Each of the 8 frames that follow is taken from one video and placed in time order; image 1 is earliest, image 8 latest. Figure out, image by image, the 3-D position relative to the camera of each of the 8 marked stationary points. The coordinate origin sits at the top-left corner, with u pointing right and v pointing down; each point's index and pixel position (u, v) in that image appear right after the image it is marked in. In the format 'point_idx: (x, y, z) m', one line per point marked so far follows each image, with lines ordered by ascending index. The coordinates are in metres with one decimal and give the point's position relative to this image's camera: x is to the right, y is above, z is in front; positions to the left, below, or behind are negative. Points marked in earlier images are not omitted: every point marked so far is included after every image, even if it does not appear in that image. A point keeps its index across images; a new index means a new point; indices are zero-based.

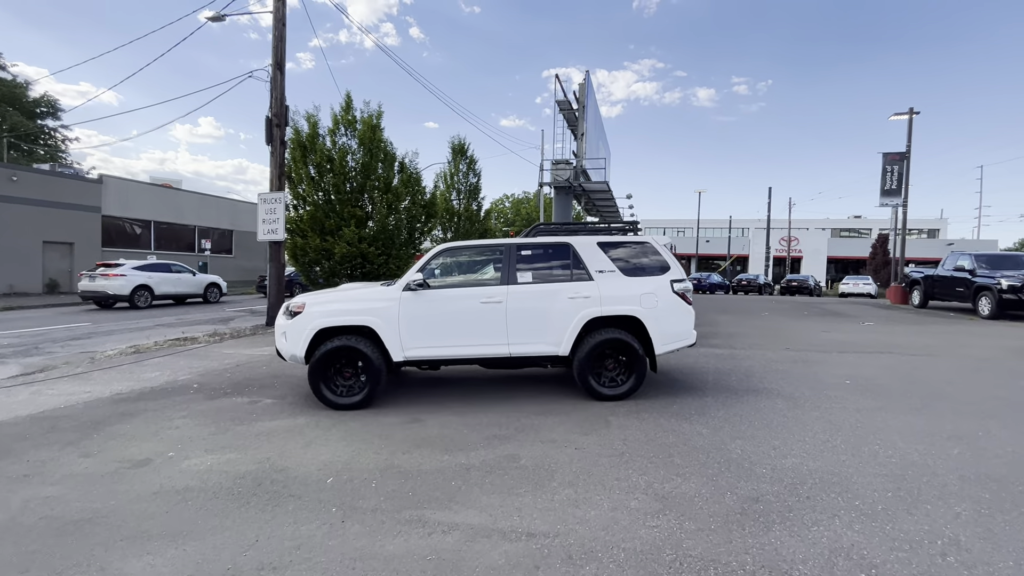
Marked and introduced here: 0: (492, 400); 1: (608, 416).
0: (-0.2, -1.5, +6.2) m
1: (+1.1, -1.5, +5.6) m
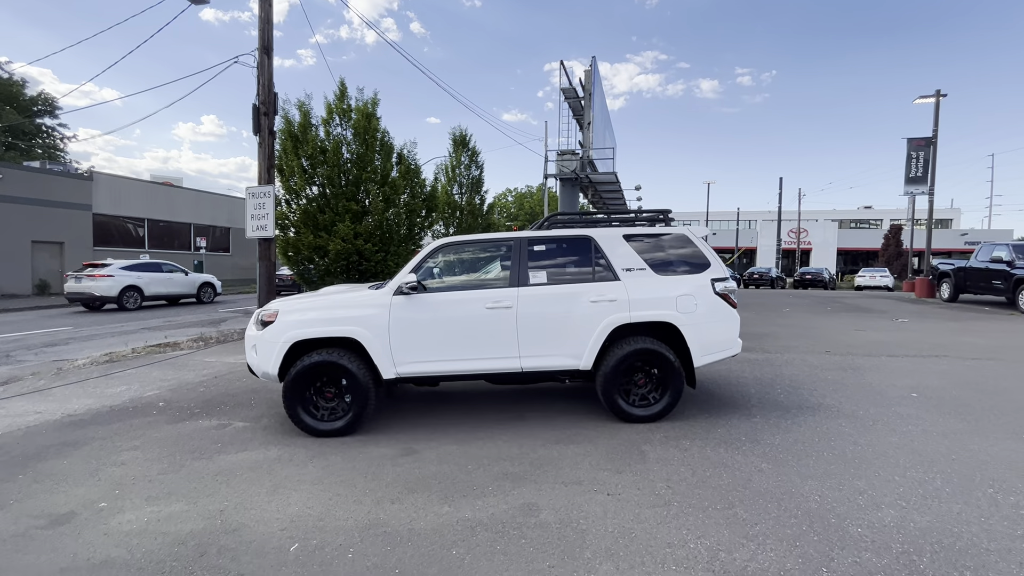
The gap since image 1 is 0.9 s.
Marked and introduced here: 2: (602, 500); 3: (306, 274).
0: (-0.1, -1.5, +5.3) m
1: (+1.2, -1.5, +4.6) m
2: (+0.7, -1.6, +3.7) m
3: (-6.4, +0.4, +14.8) m
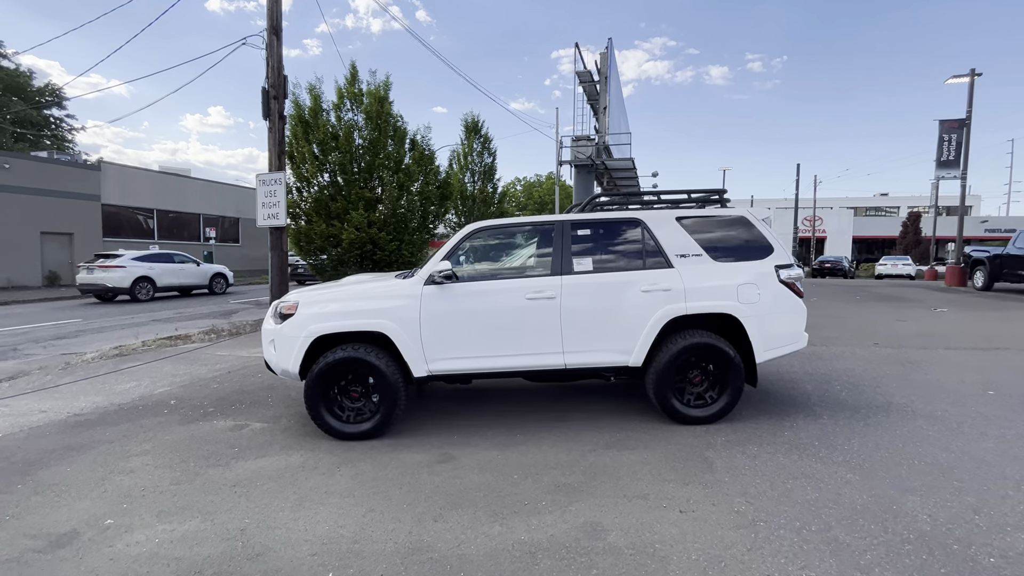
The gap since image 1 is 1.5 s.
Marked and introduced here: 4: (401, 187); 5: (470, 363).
0: (+0.3, -1.4, +4.8) m
1: (+1.7, -1.4, +4.2) m
2: (+1.1, -1.5, +3.2) m
3: (-5.8, +0.7, +14.4) m
4: (-3.4, +3.1, +14.6) m
5: (-0.4, -0.7, +4.6) m
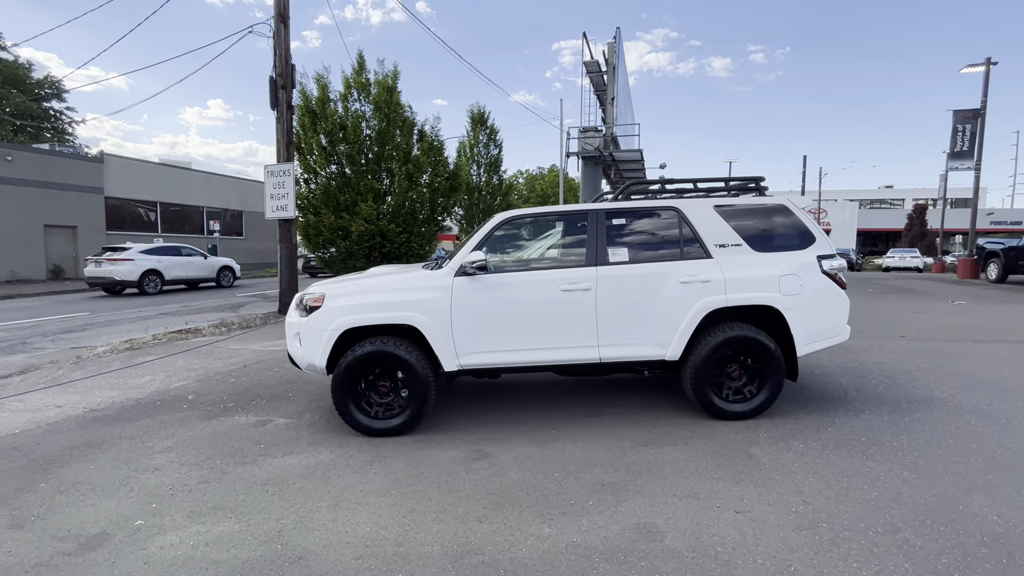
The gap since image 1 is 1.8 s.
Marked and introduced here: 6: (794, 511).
0: (+0.6, -1.3, +4.7) m
1: (+2.0, -1.3, +4.0) m
2: (+1.4, -1.5, +3.0) m
3: (-5.5, +0.9, +14.3) m
4: (-3.0, +3.3, +14.4) m
5: (-0.1, -0.6, +4.5) m
6: (+1.8, -1.4, +3.1) m
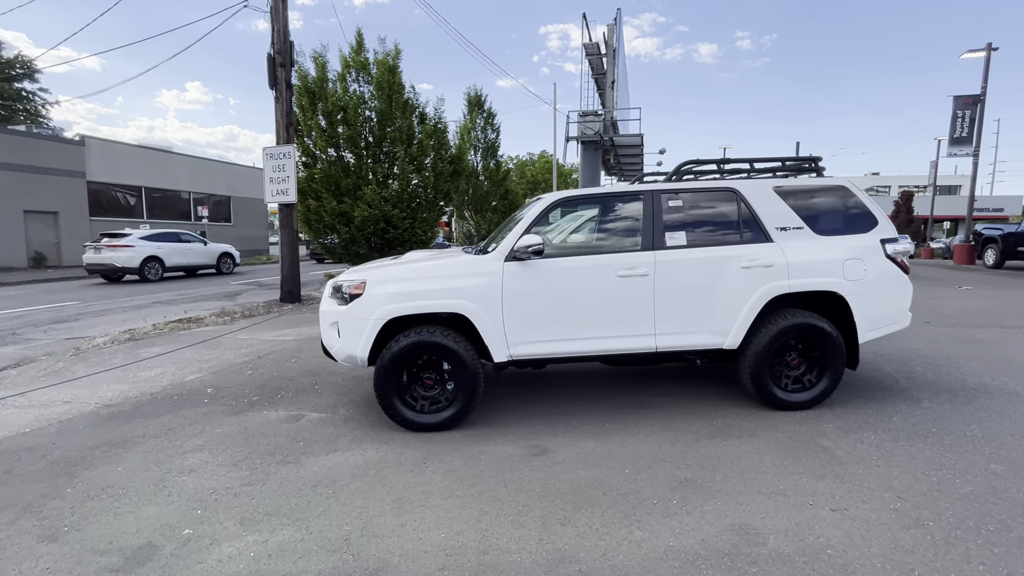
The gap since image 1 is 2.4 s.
0: (+1.1, -1.2, +4.5) m
1: (+2.4, -1.2, +3.8) m
2: (+1.9, -1.4, +2.9) m
3: (-5.3, +1.3, +13.8) m
4: (-2.9, +3.7, +14.0) m
5: (+0.4, -0.5, +4.2) m
6: (+2.3, -1.3, +2.9) m
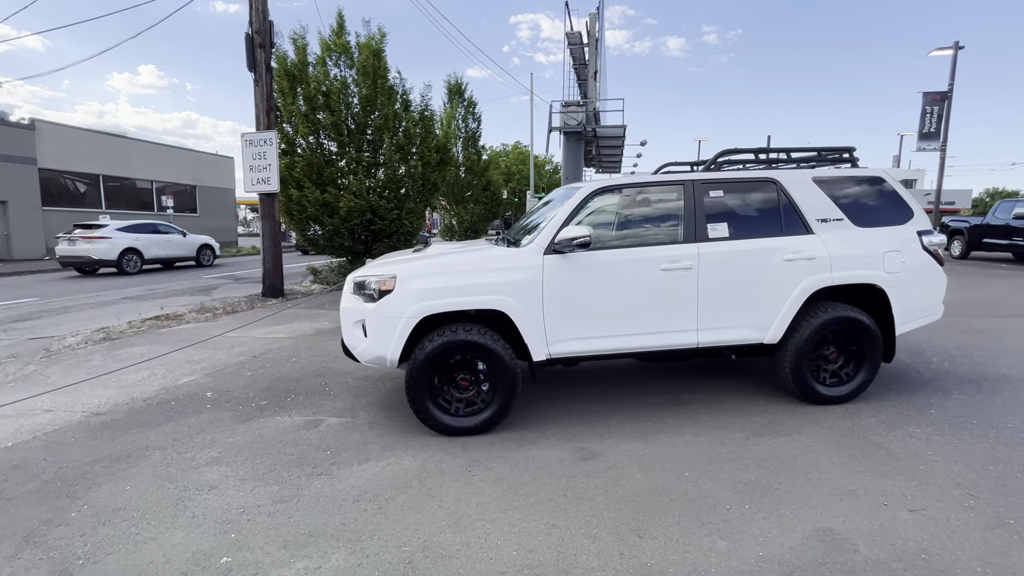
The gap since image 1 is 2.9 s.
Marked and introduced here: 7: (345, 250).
0: (+1.4, -1.1, +4.3) m
1: (+2.8, -1.2, +3.8) m
2: (+2.3, -1.3, +2.8) m
3: (-5.5, +1.4, +13.3) m
4: (-3.1, +3.9, +13.5) m
5: (+0.7, -0.5, +4.0) m
6: (+2.7, -1.3, +2.9) m
7: (-4.7, +1.1, +13.5) m
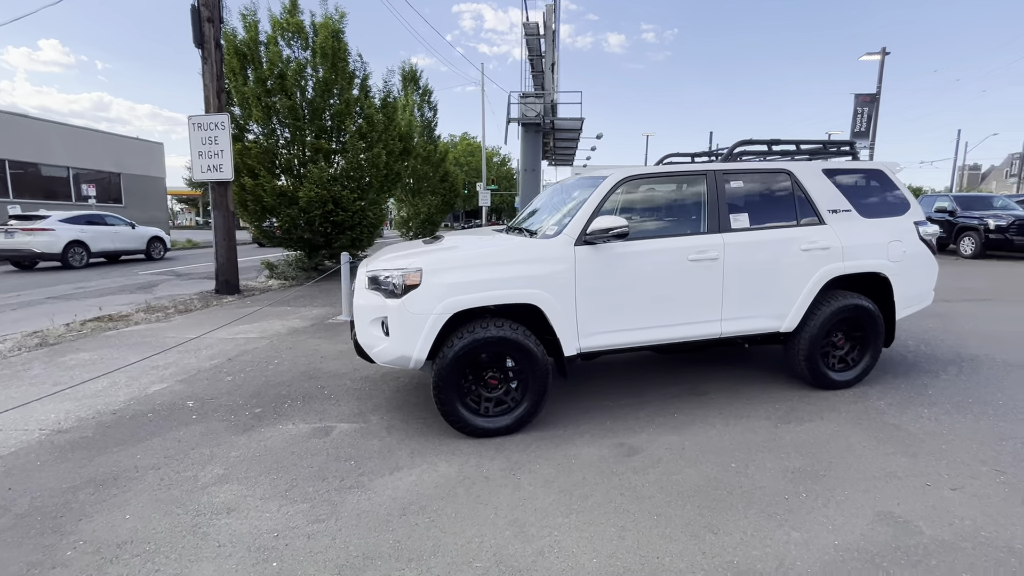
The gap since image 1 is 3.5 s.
0: (+1.6, -1.0, +4.3) m
1: (+3.0, -1.1, +3.9) m
2: (+2.7, -1.3, +2.9) m
3: (-6.3, +1.5, +12.4) m
4: (-4.0, +4.0, +12.9) m
5: (+0.9, -0.4, +3.9) m
6: (+3.1, -1.2, +3.0) m
7: (-5.5, +1.2, +12.8) m
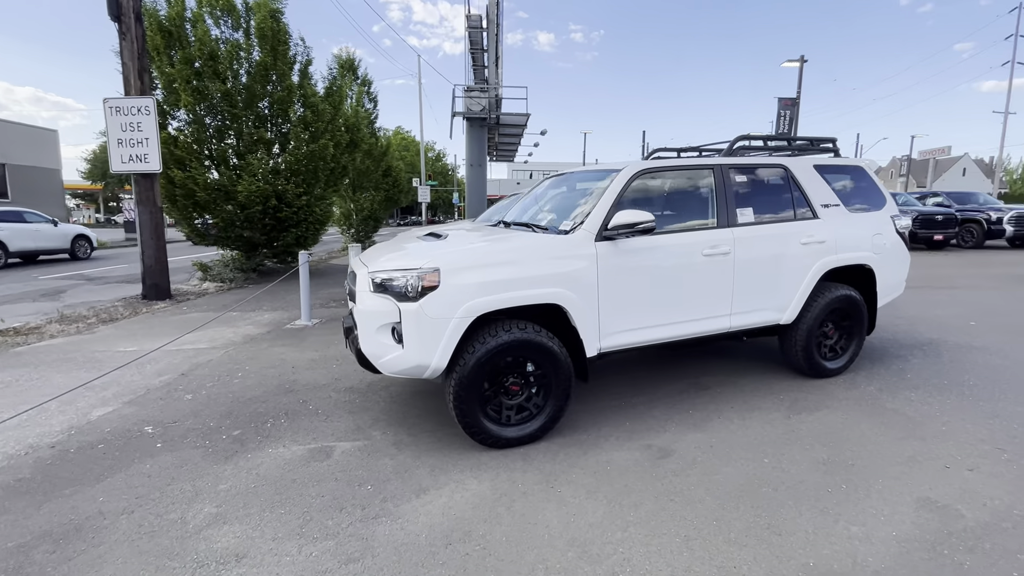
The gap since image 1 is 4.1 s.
0: (+1.7, -1.0, +4.3) m
1: (+3.2, -1.0, +4.1) m
2: (+2.9, -1.2, +3.0) m
3: (-7.3, +1.5, +11.2) m
4: (-5.1, +4.0, +12.0) m
5: (+1.1, -0.4, +3.8) m
6: (+3.3, -1.2, +3.2) m
7: (-6.6, +1.1, +11.7) m
